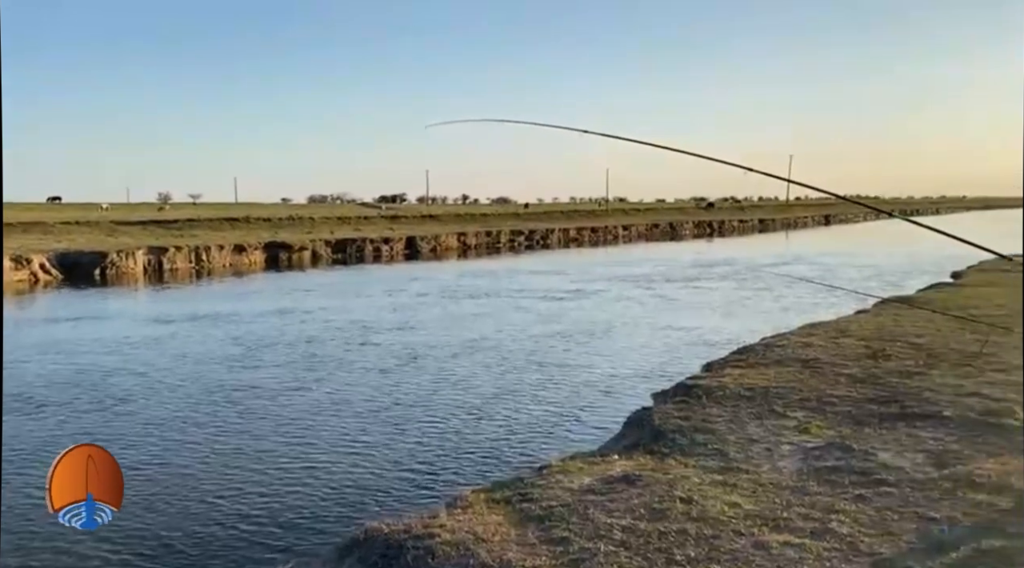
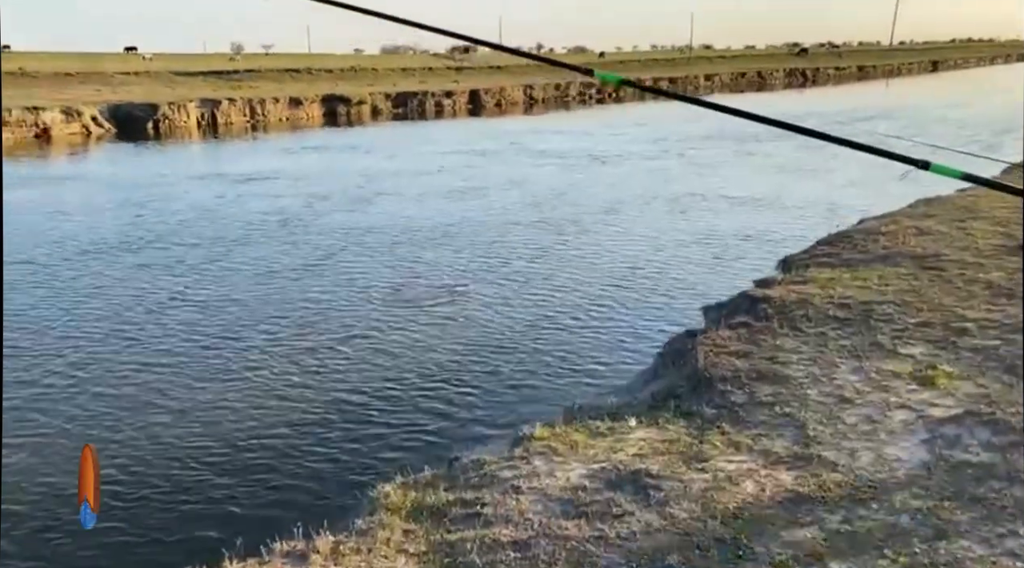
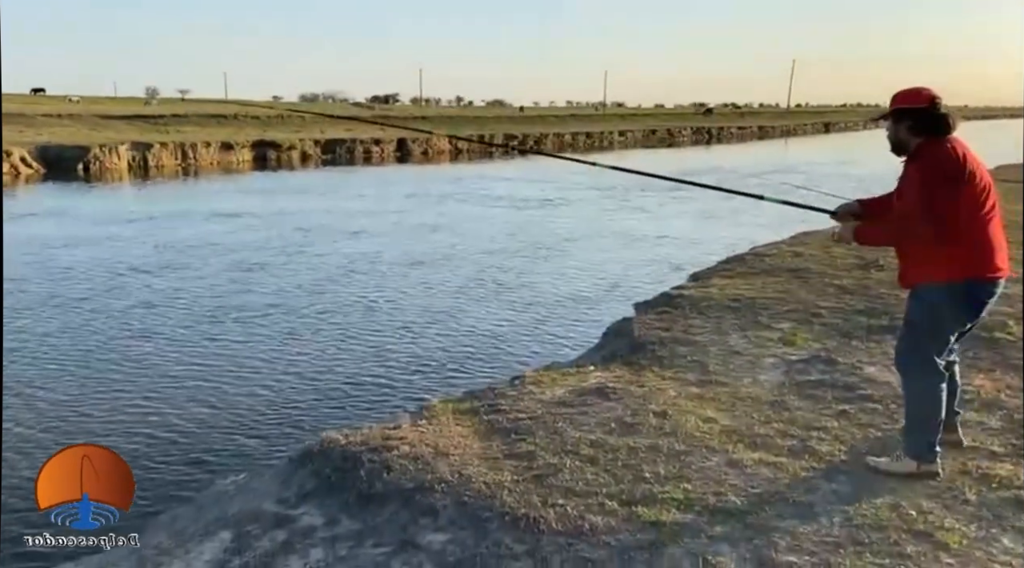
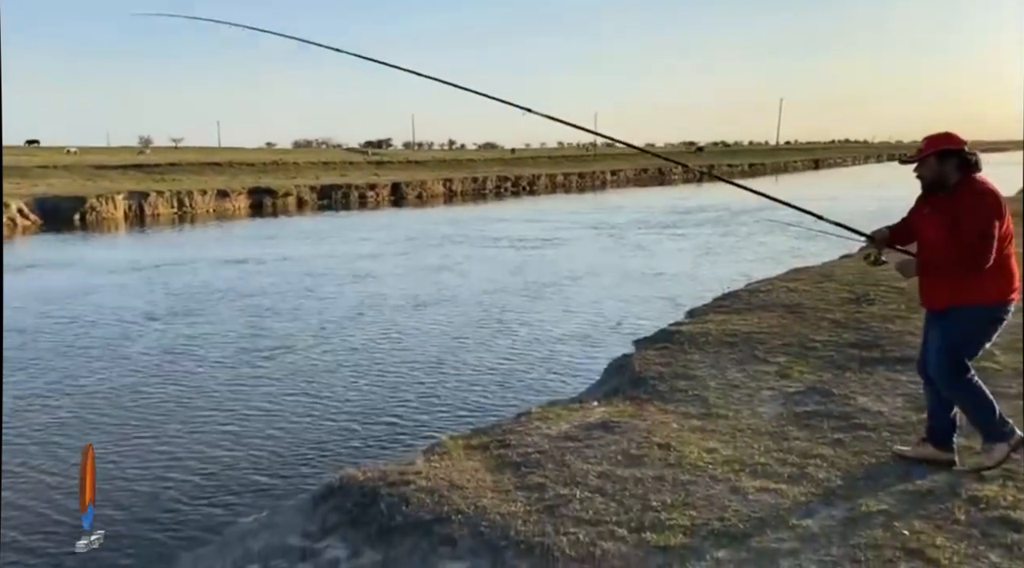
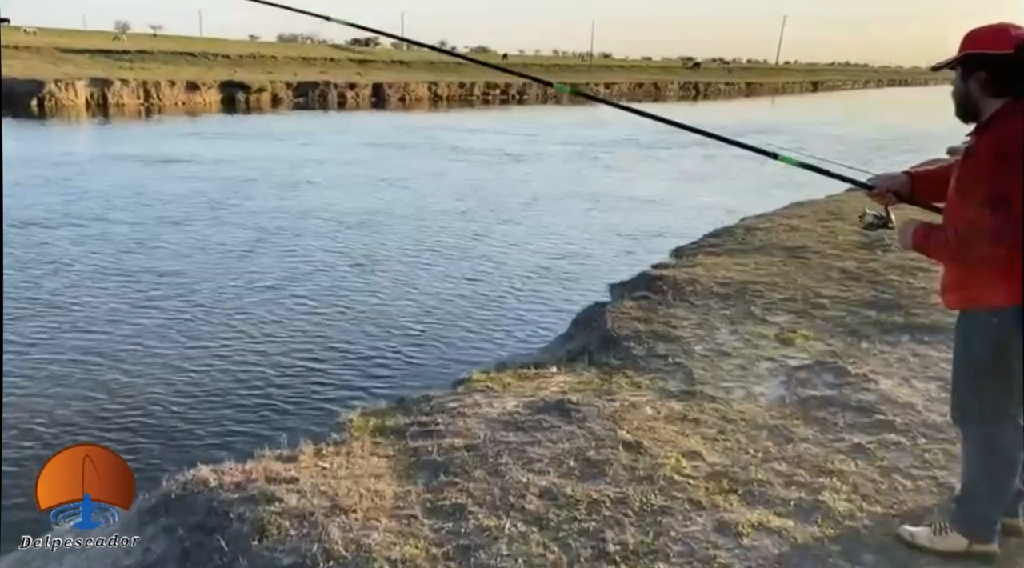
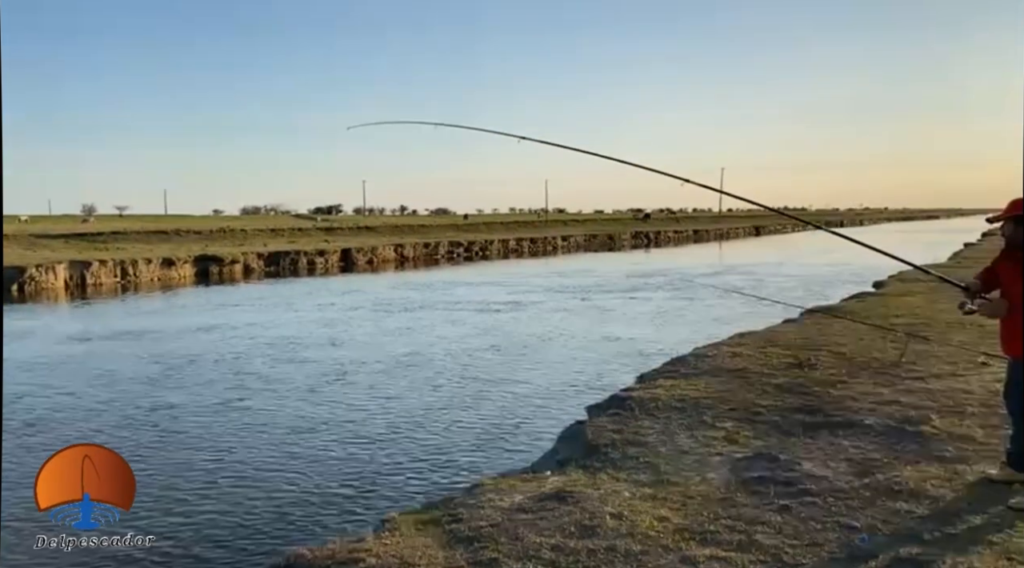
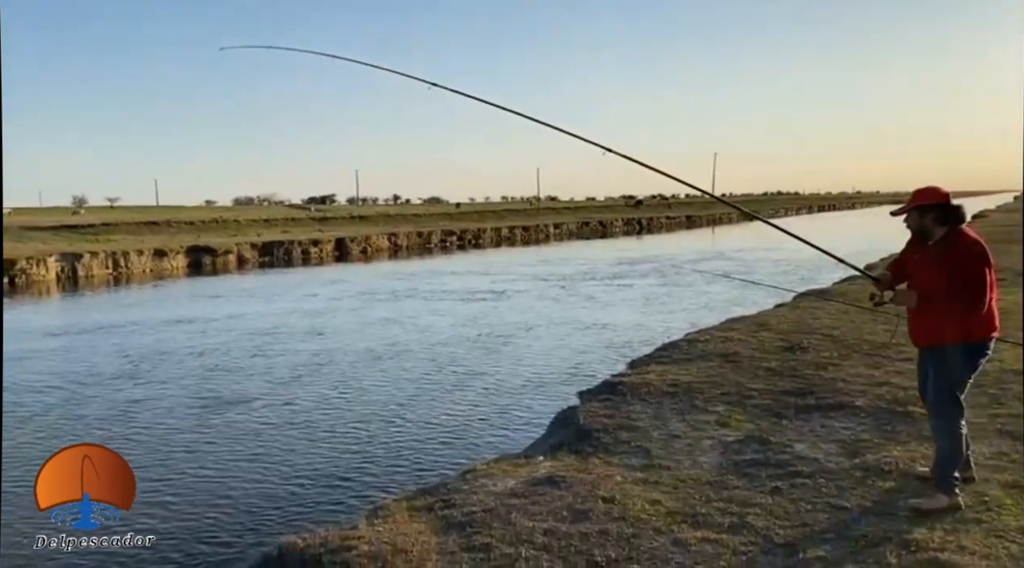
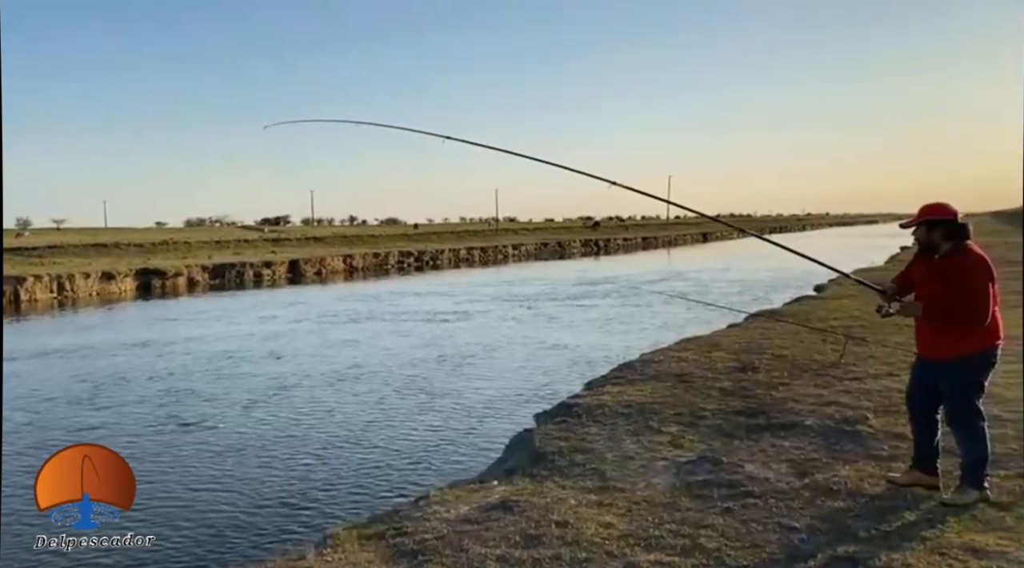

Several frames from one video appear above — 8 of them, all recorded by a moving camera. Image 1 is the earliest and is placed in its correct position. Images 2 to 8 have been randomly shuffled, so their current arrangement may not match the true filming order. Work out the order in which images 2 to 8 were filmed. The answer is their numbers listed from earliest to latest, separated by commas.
6, 8, 7, 4, 3, 5, 2
